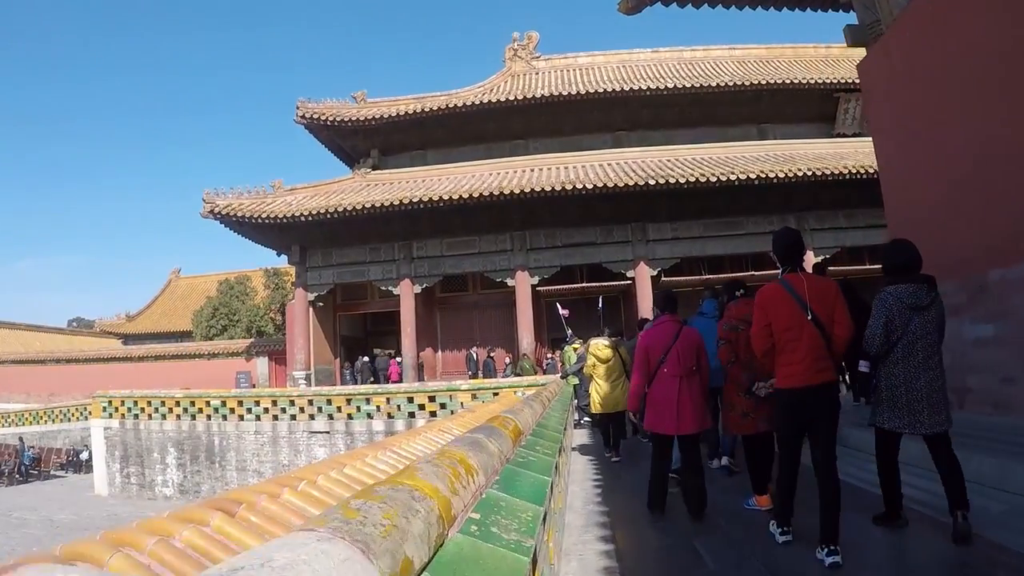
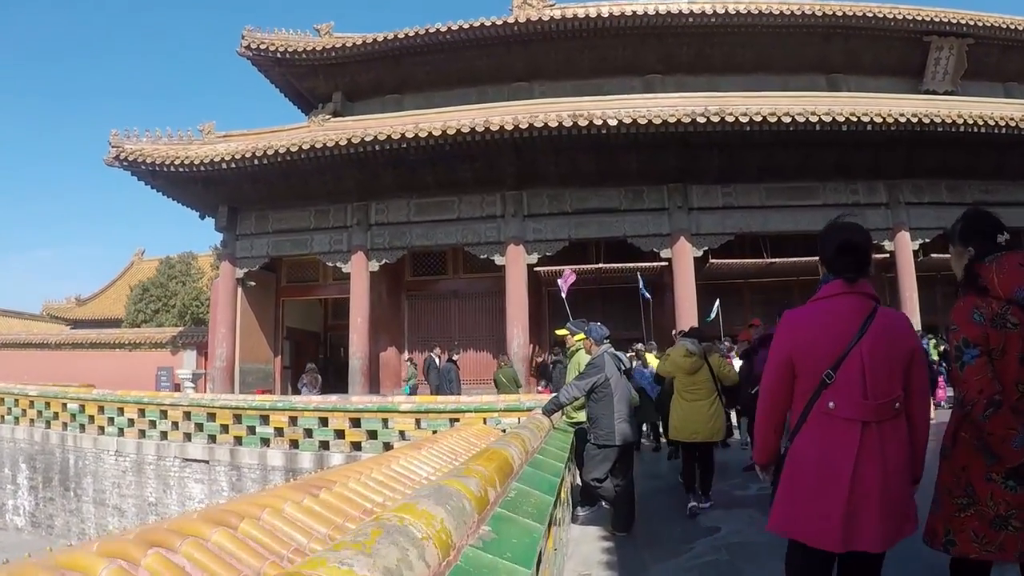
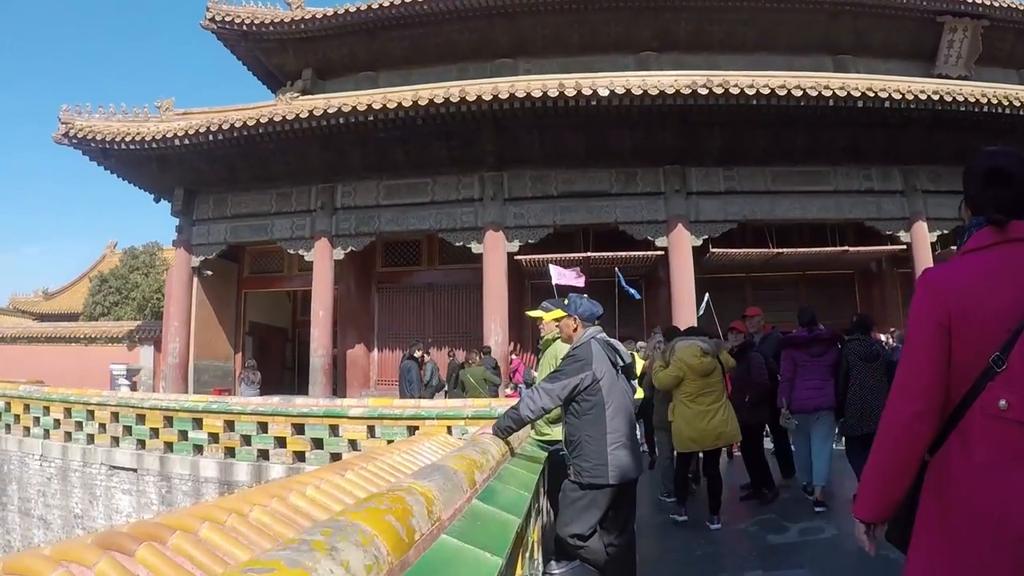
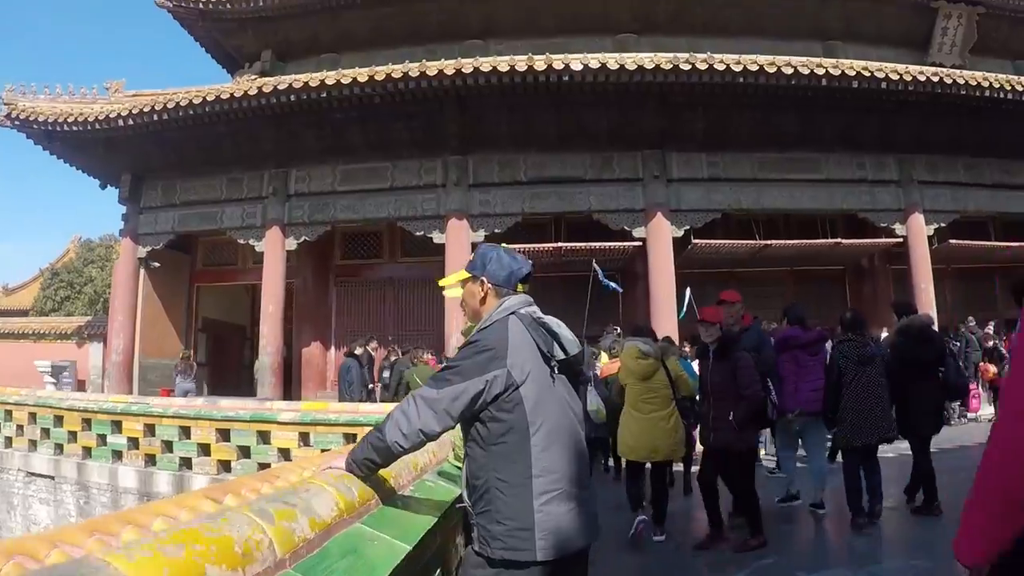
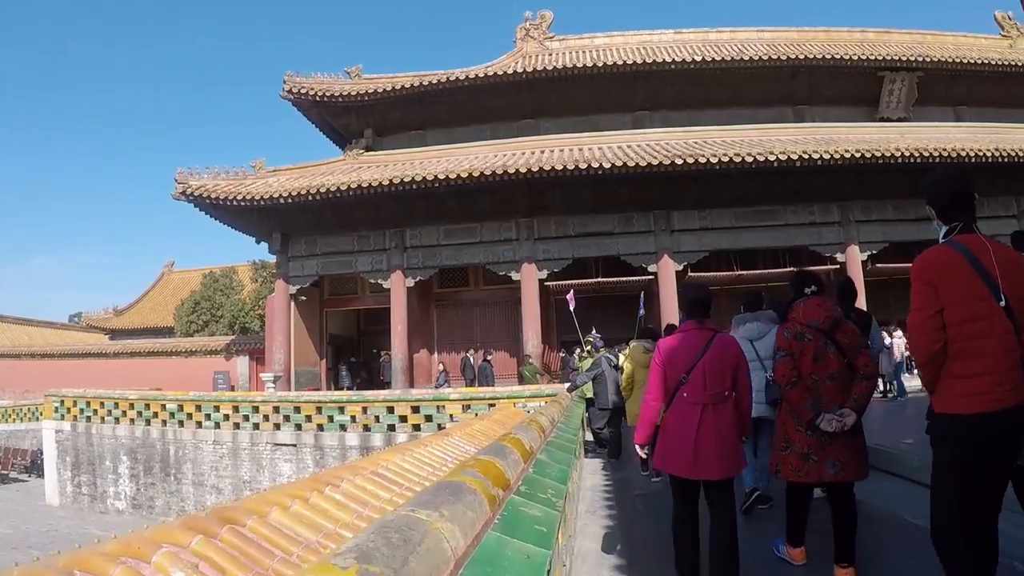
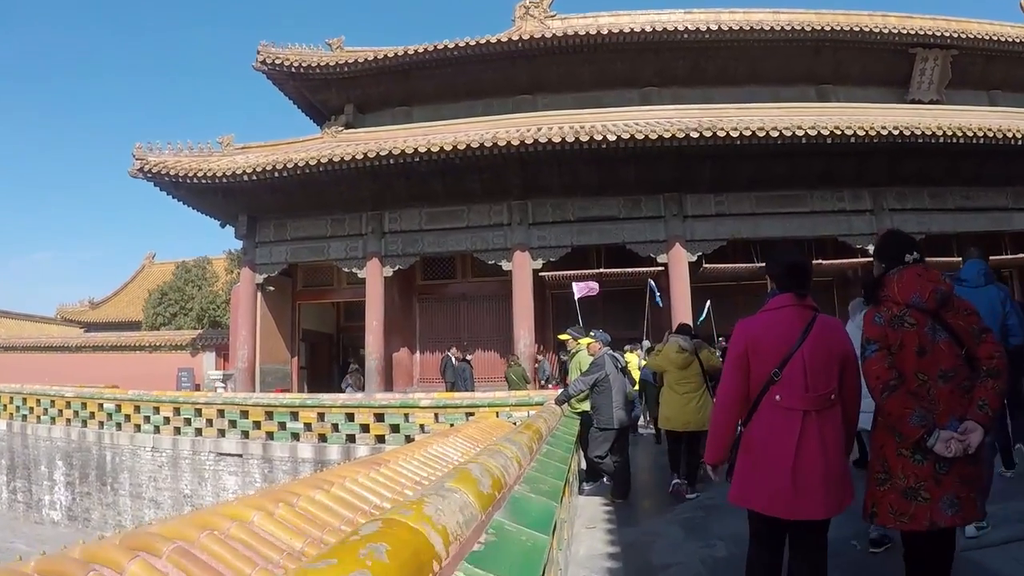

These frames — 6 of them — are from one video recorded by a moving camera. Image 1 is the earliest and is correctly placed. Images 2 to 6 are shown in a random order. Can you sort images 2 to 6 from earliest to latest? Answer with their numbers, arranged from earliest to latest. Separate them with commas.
5, 6, 2, 3, 4
